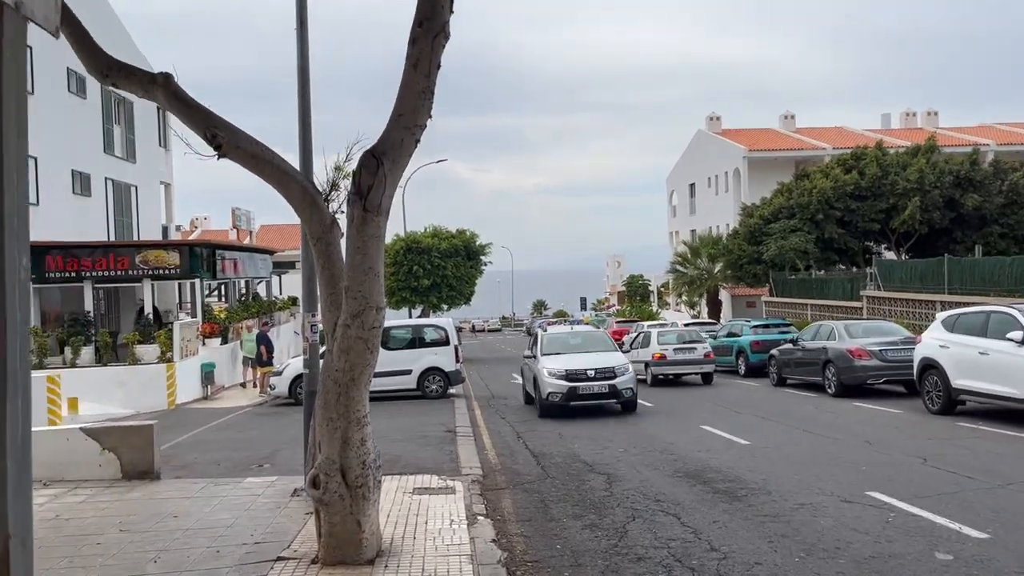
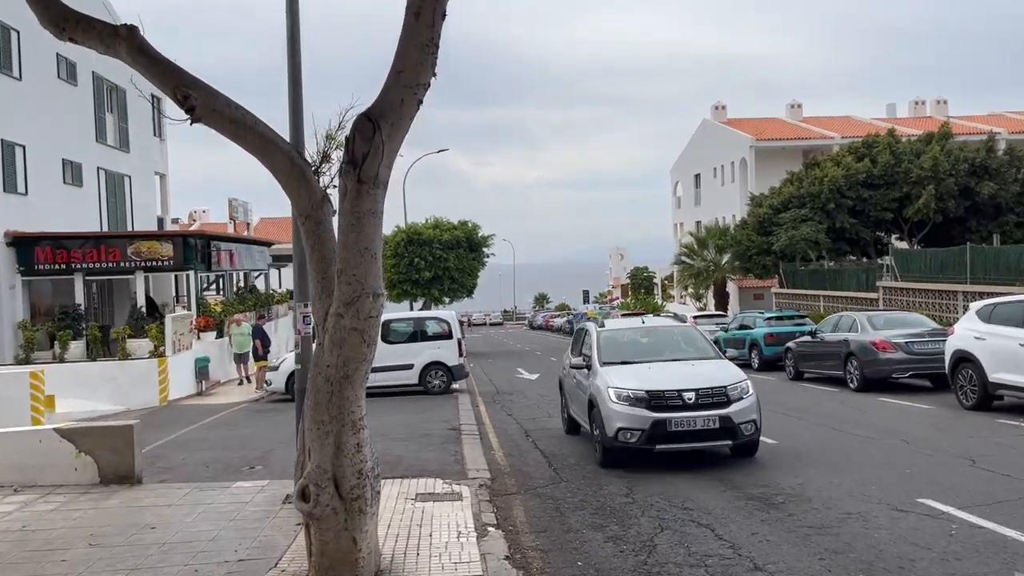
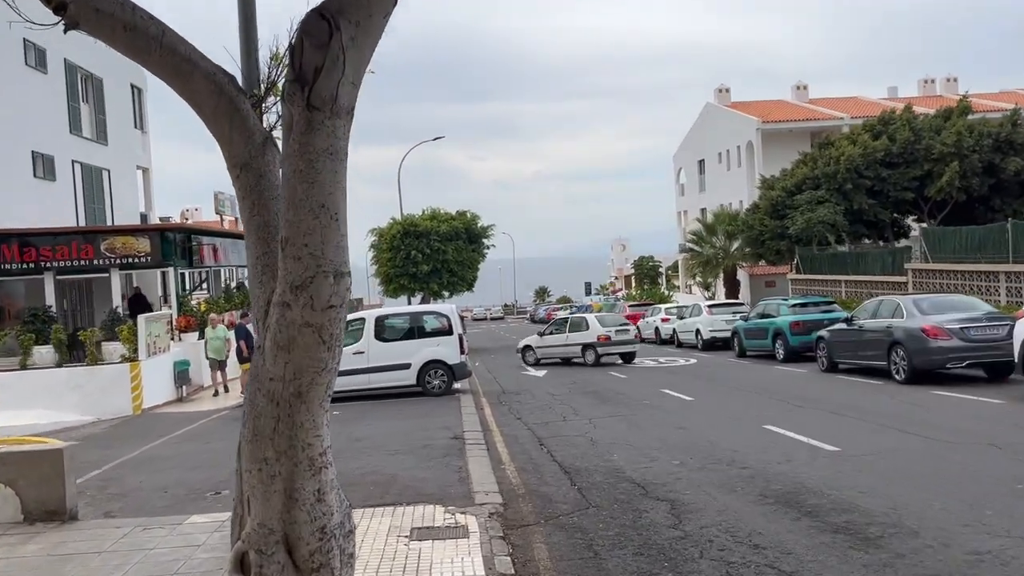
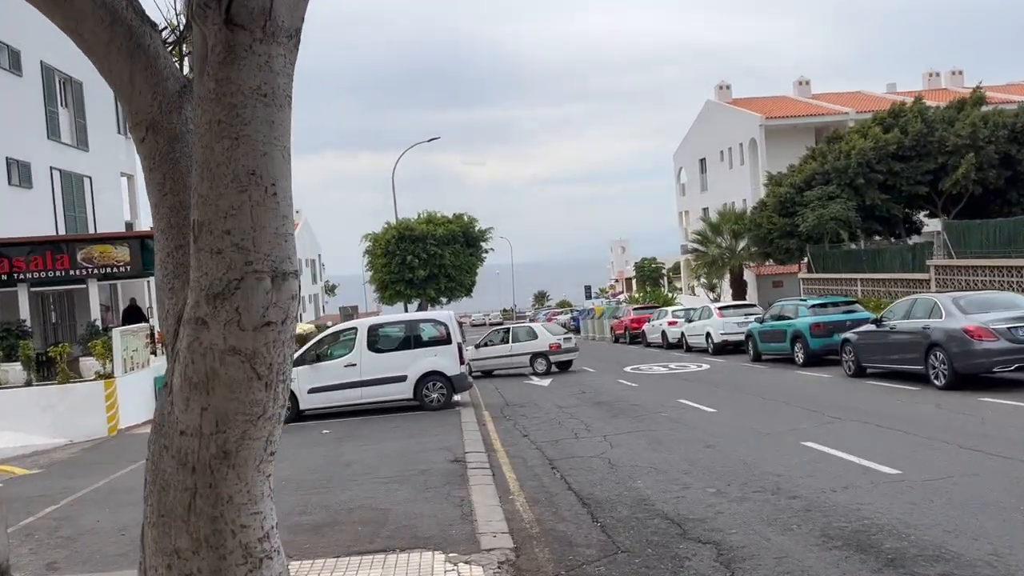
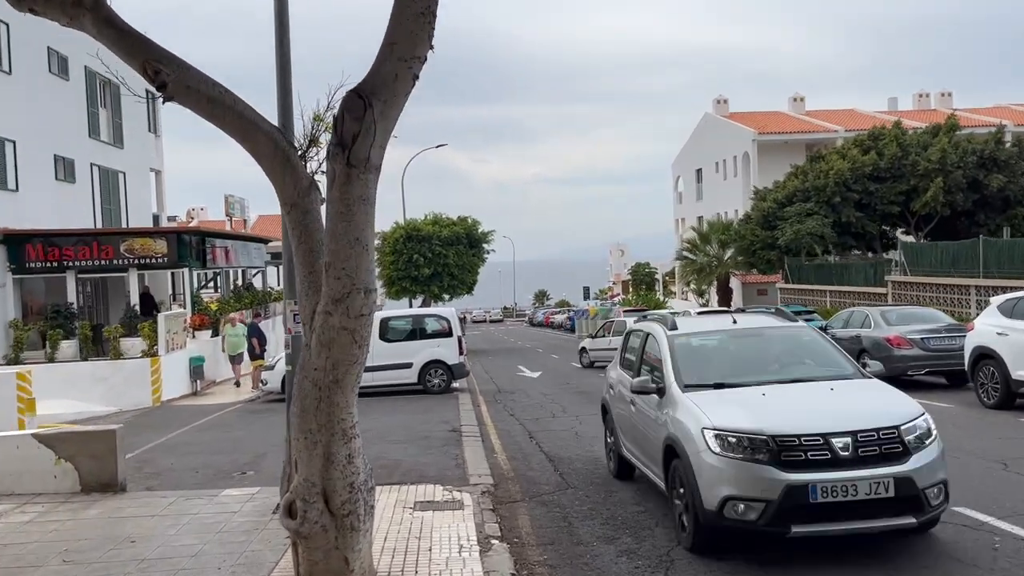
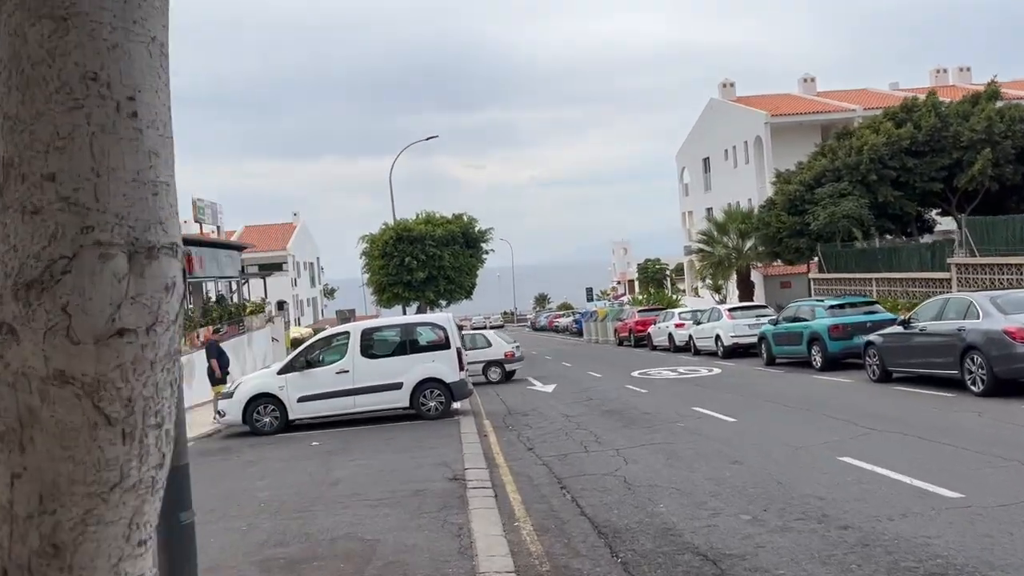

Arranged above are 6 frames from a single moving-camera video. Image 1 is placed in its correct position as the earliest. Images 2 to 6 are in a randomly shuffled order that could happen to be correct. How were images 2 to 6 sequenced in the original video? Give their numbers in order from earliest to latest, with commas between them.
2, 5, 3, 4, 6
